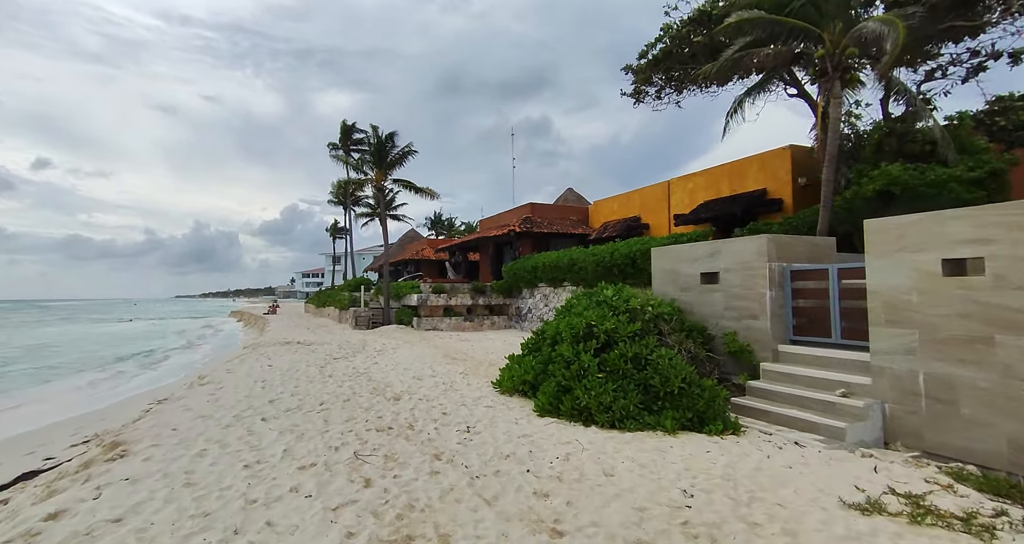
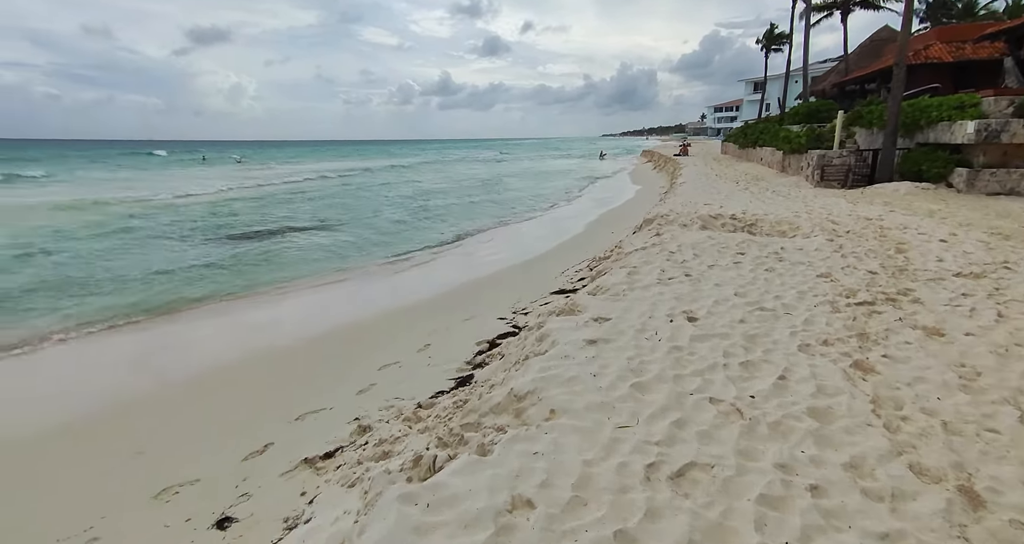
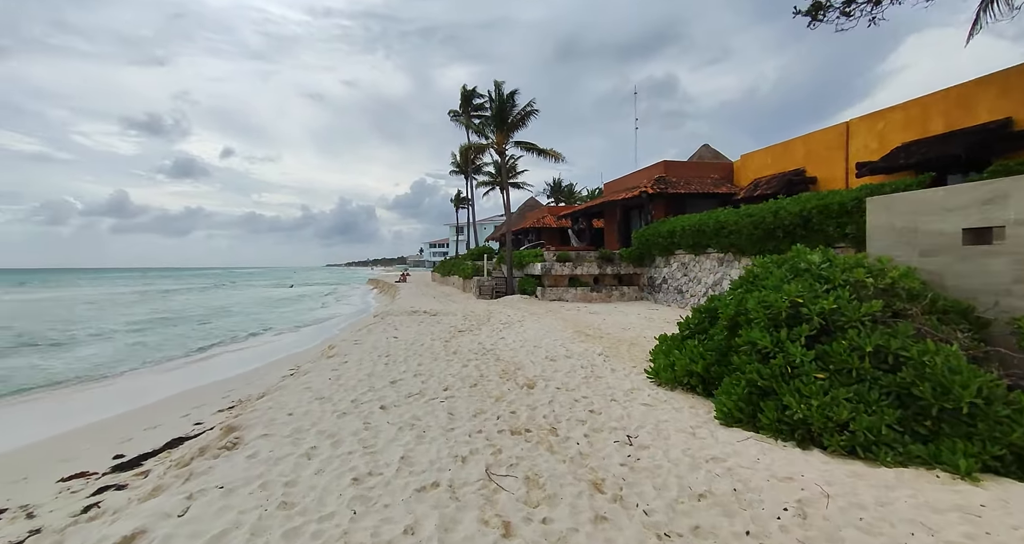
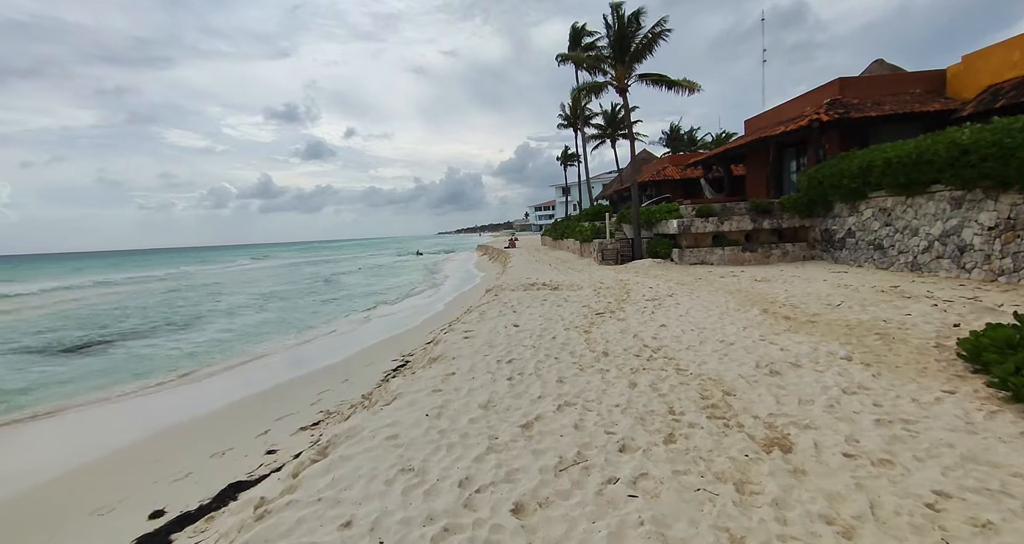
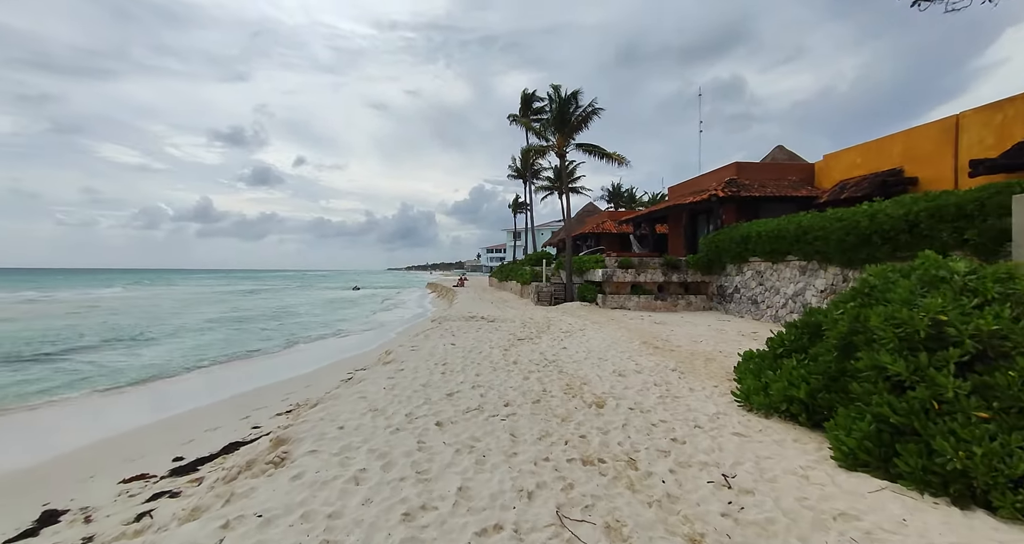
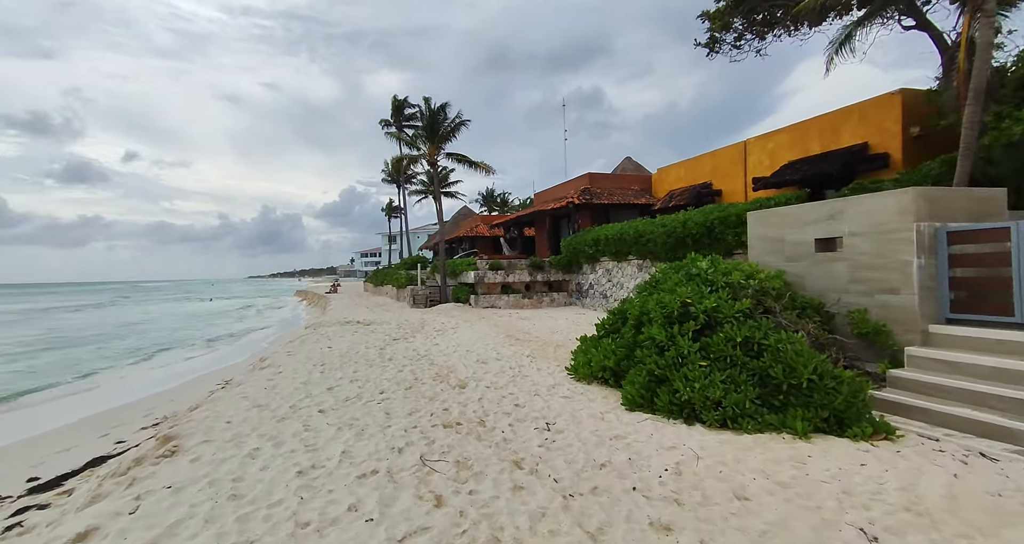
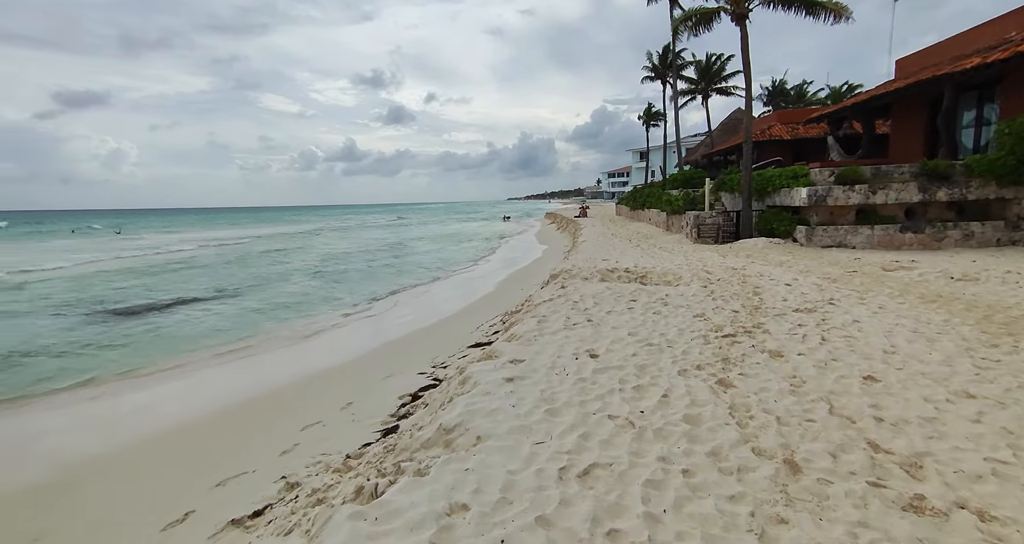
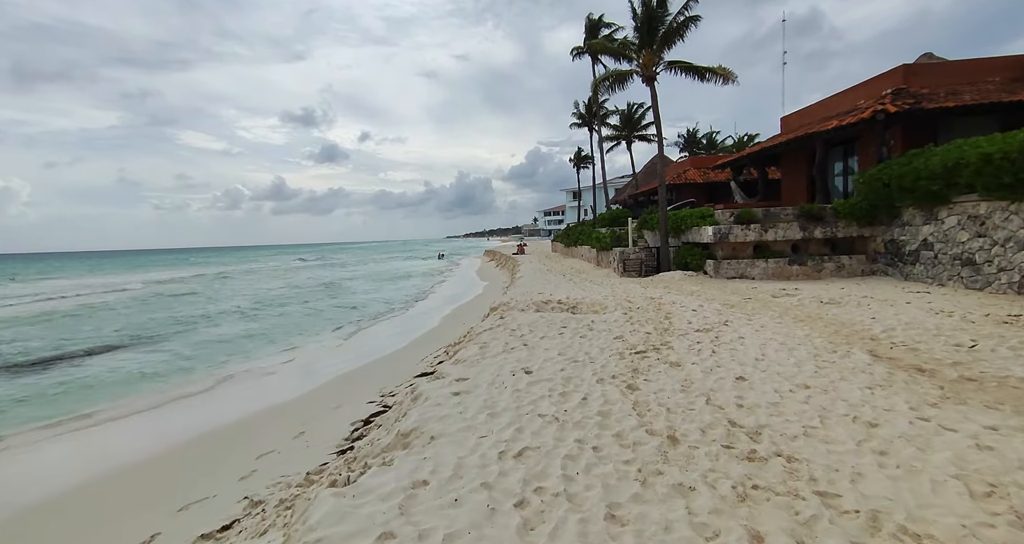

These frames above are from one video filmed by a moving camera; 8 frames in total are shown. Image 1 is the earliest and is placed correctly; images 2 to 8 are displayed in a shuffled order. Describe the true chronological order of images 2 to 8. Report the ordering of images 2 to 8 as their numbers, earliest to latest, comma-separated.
6, 3, 5, 4, 8, 7, 2
